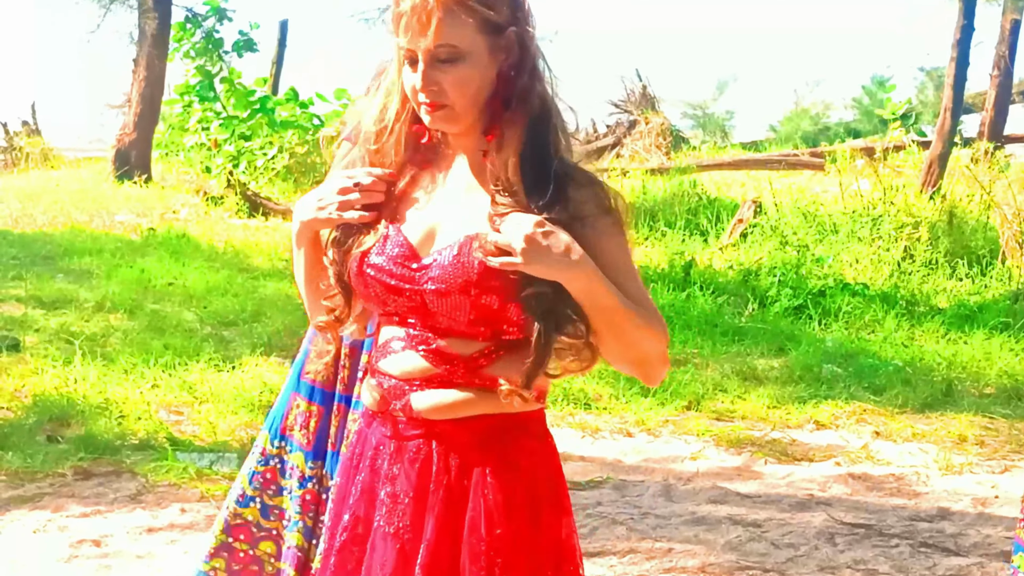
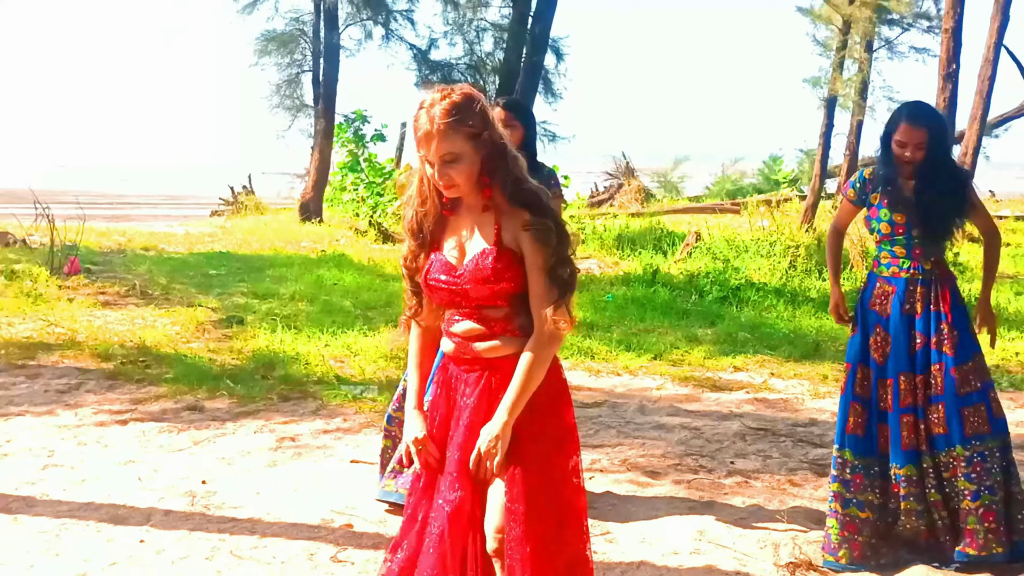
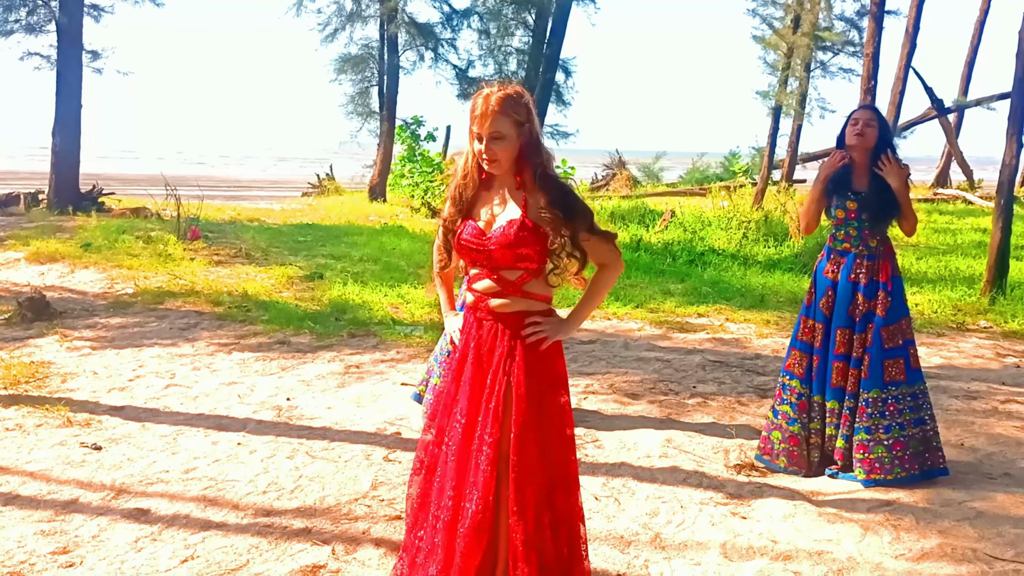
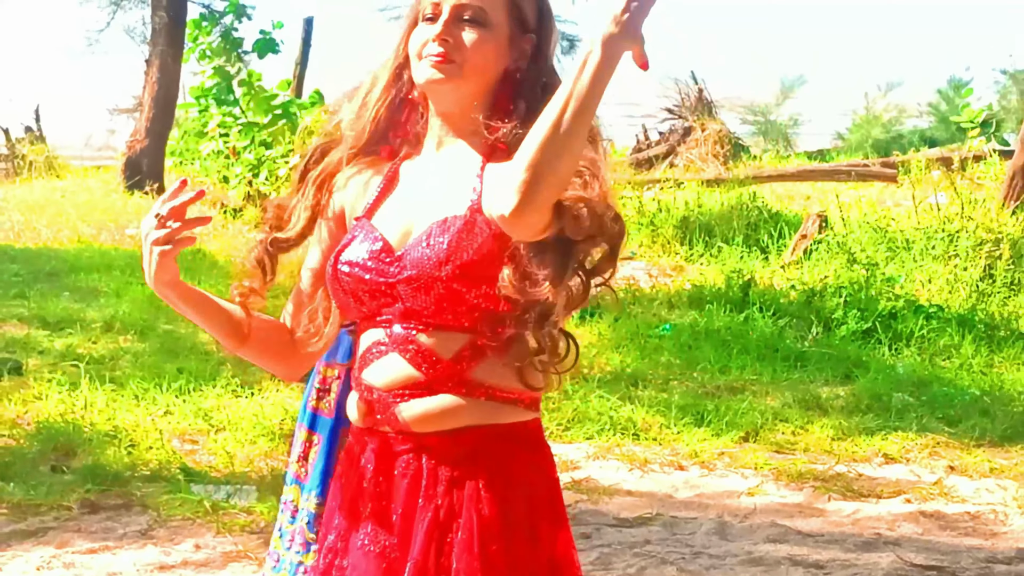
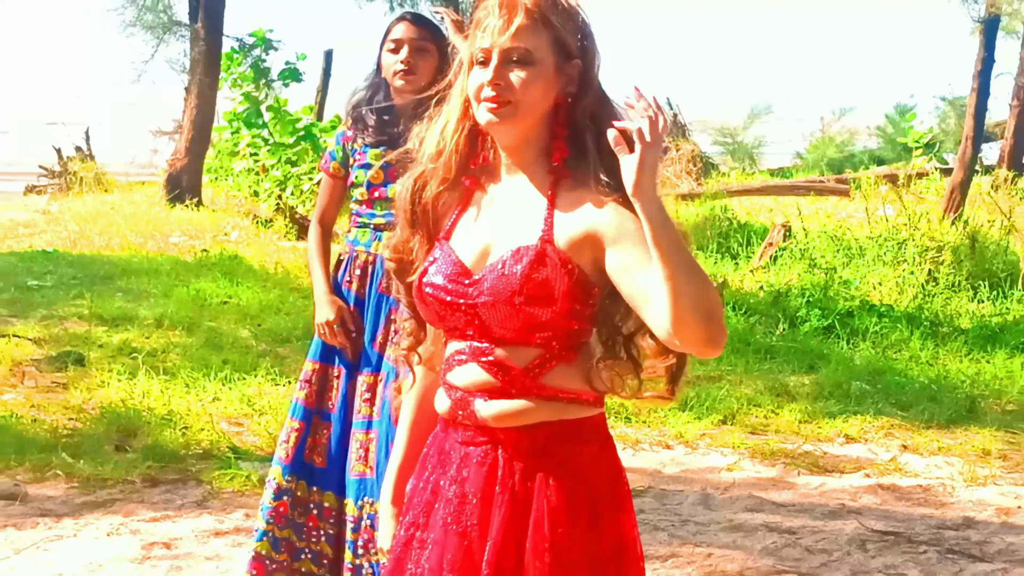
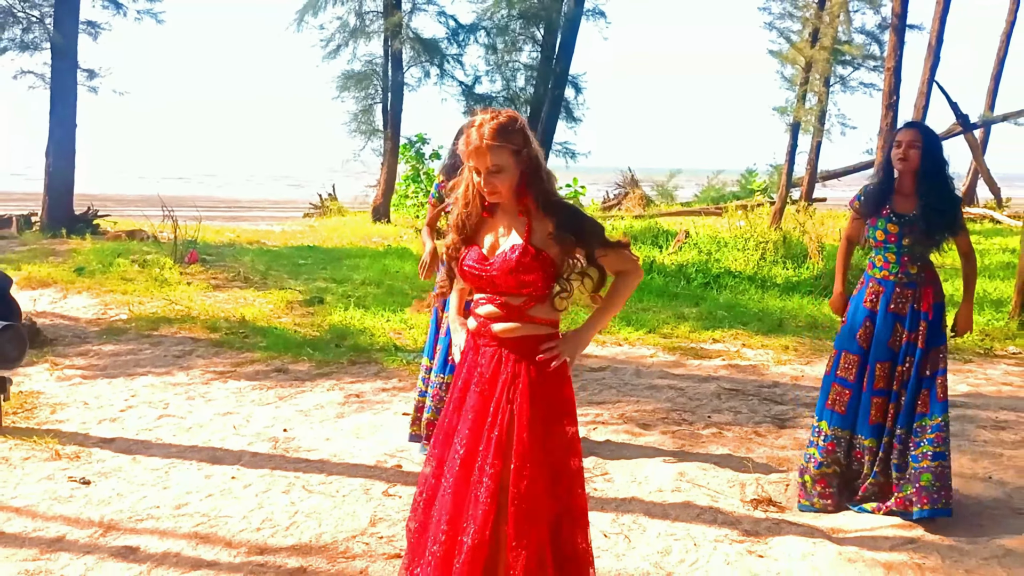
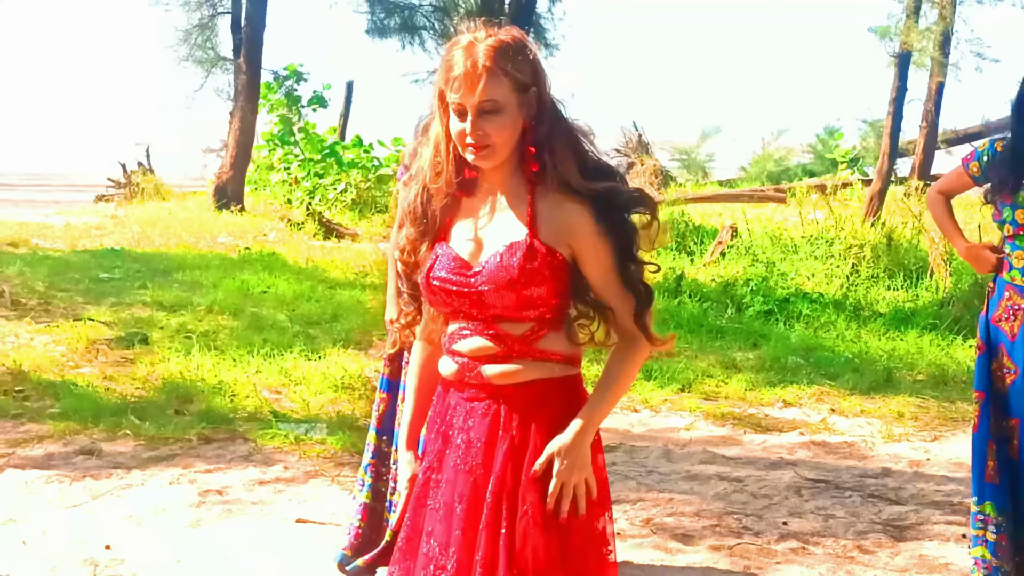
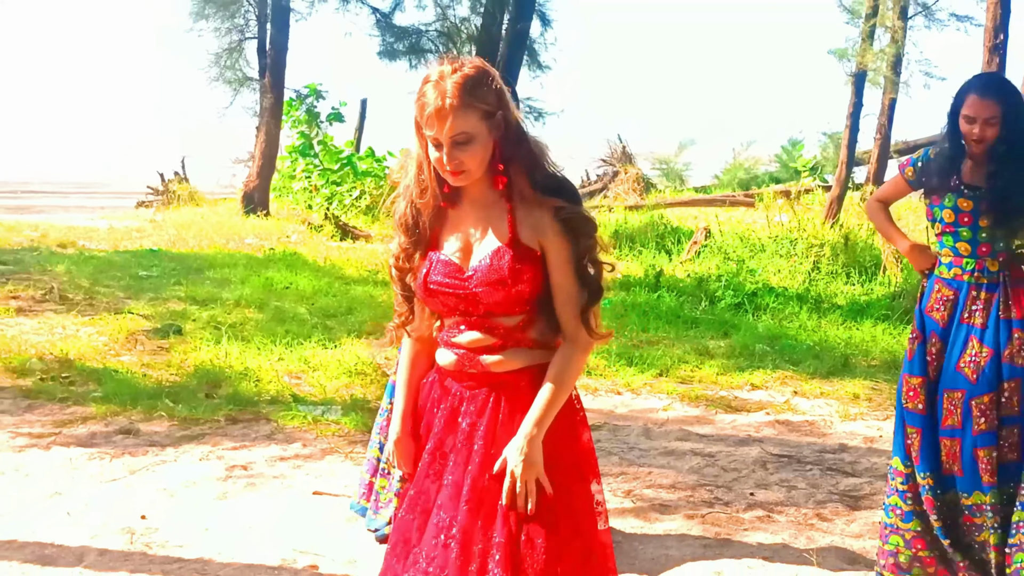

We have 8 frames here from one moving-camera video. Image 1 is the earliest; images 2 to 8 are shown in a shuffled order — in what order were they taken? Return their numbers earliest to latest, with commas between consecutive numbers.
4, 5, 7, 8, 2, 6, 3
